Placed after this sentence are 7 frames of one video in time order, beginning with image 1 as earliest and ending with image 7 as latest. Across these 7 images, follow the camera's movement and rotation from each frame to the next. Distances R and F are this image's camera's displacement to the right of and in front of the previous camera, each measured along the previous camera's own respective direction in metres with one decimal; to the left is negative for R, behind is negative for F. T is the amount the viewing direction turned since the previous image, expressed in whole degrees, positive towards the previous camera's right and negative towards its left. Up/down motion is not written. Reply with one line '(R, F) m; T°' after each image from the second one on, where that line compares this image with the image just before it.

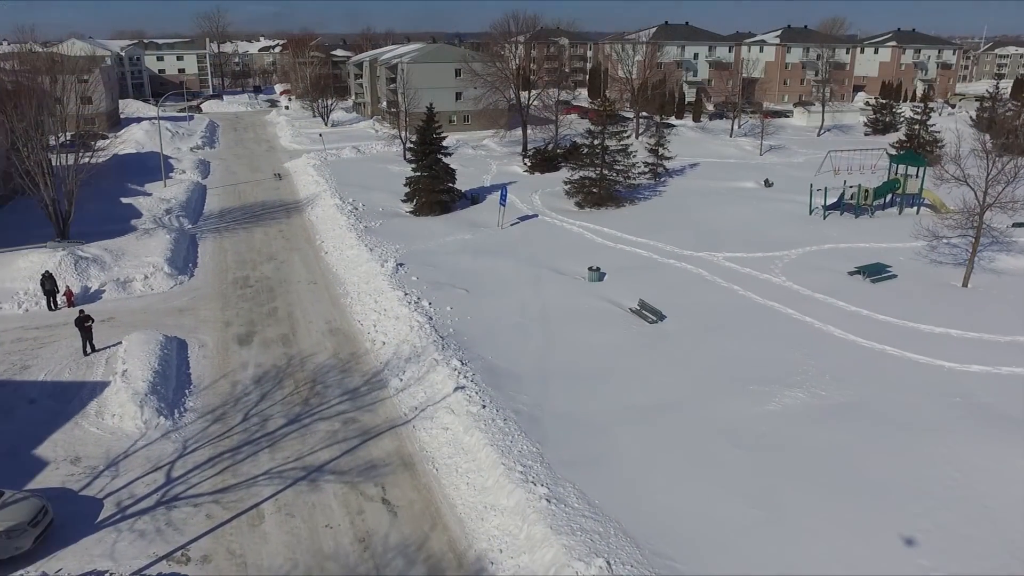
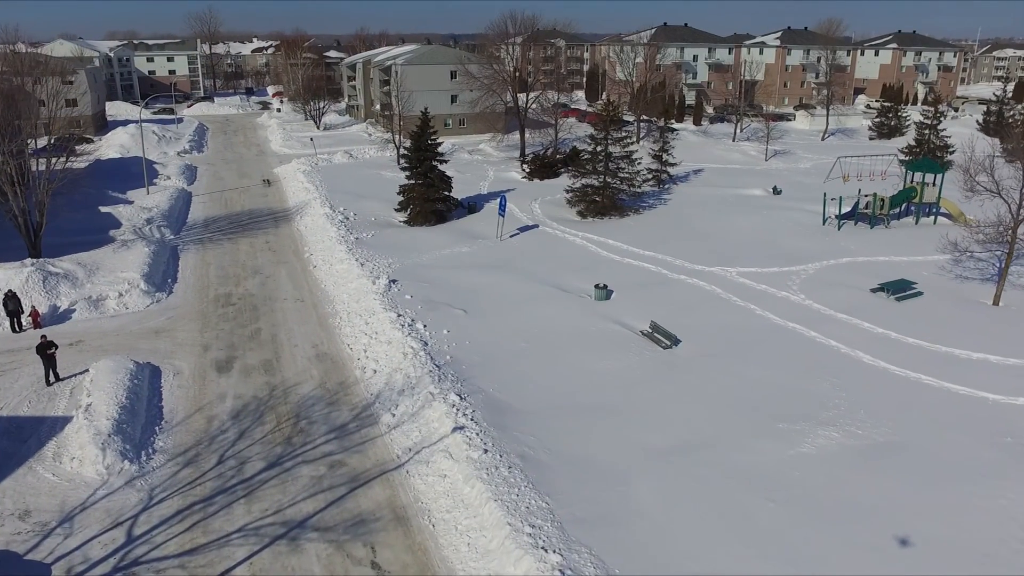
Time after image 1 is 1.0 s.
(-0.2, +1.5) m; 0°
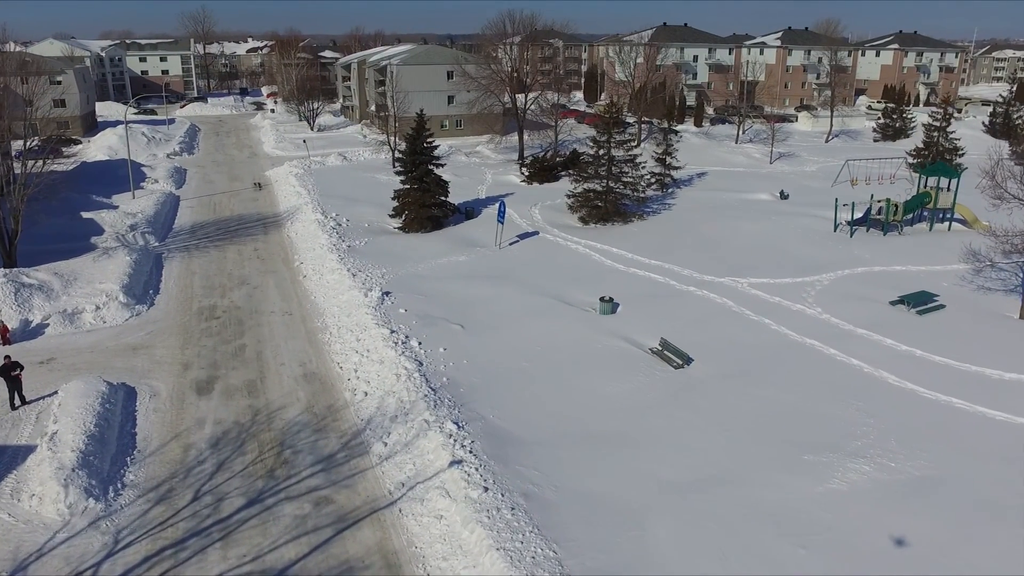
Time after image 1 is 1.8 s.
(-0.1, +1.1) m; 0°
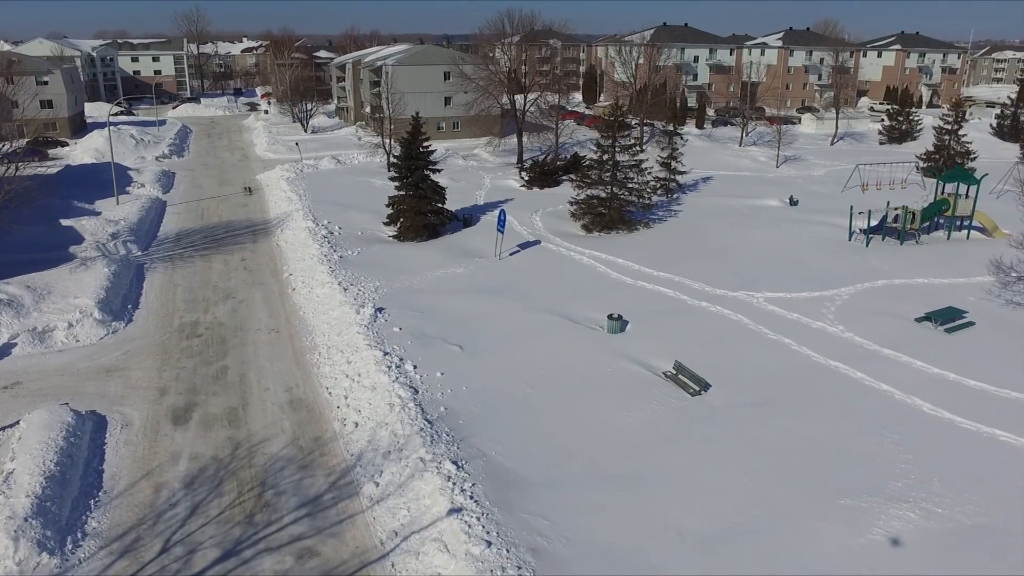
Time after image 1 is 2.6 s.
(-0.1, +1.3) m; 0°
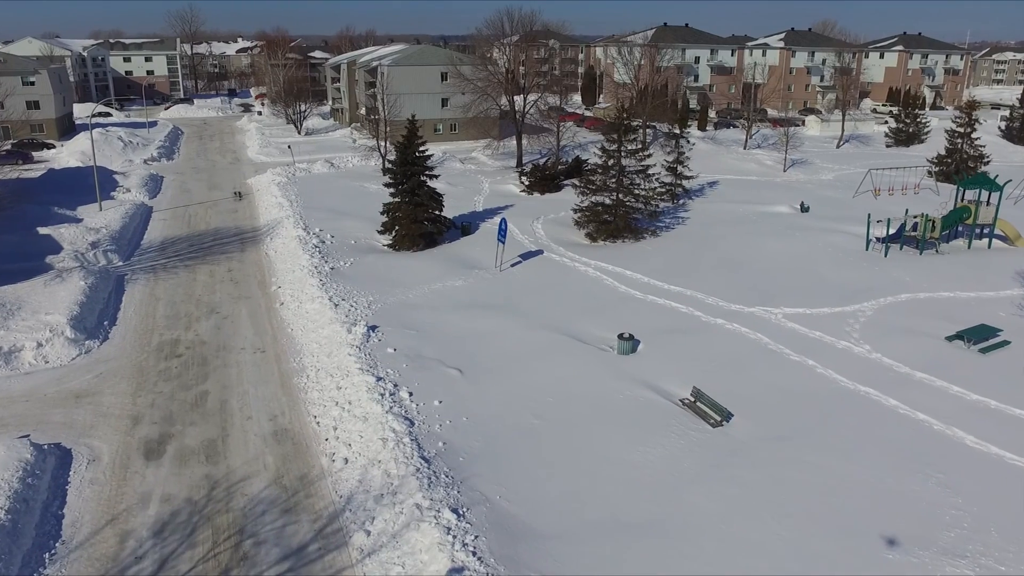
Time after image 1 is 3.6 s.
(-0.2, +1.3) m; 0°
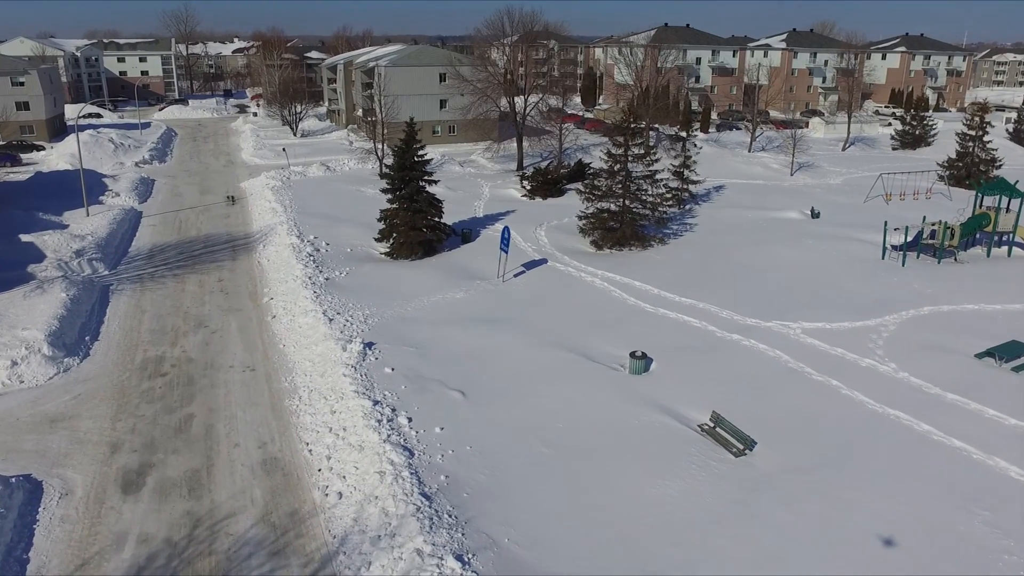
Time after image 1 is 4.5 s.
(-0.2, +1.0) m; 0°
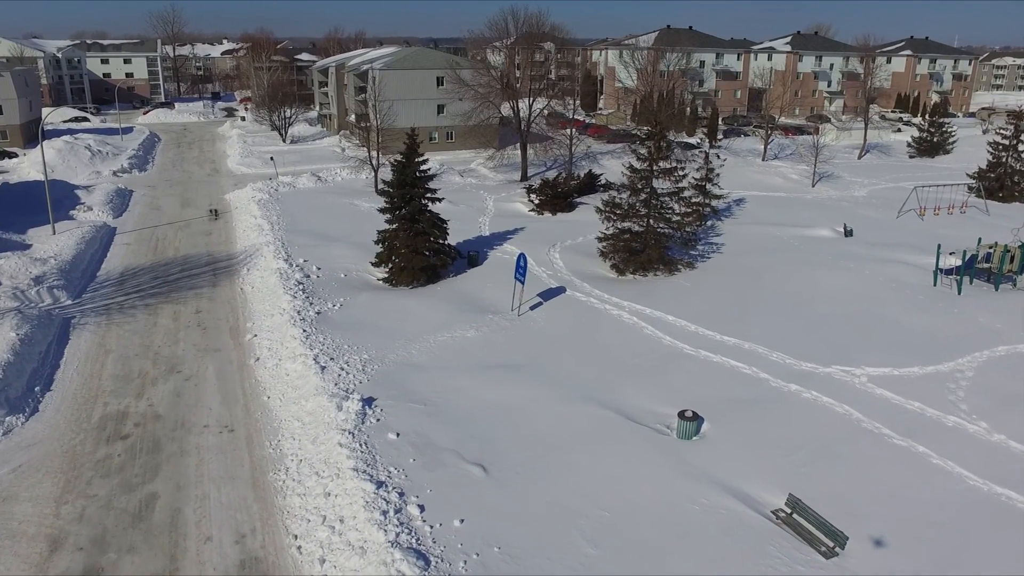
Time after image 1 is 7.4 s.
(-0.7, +2.5) m; +1°
